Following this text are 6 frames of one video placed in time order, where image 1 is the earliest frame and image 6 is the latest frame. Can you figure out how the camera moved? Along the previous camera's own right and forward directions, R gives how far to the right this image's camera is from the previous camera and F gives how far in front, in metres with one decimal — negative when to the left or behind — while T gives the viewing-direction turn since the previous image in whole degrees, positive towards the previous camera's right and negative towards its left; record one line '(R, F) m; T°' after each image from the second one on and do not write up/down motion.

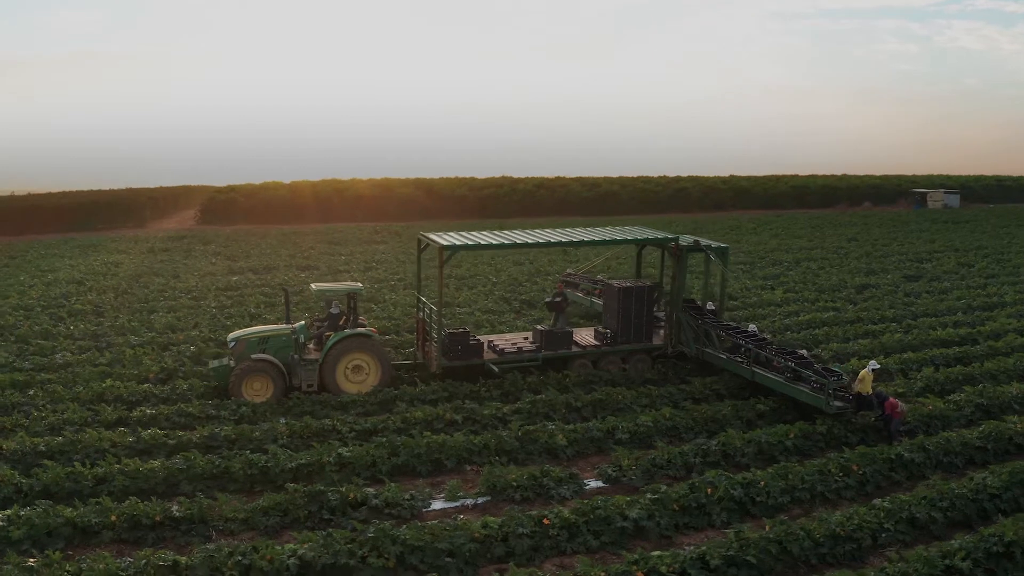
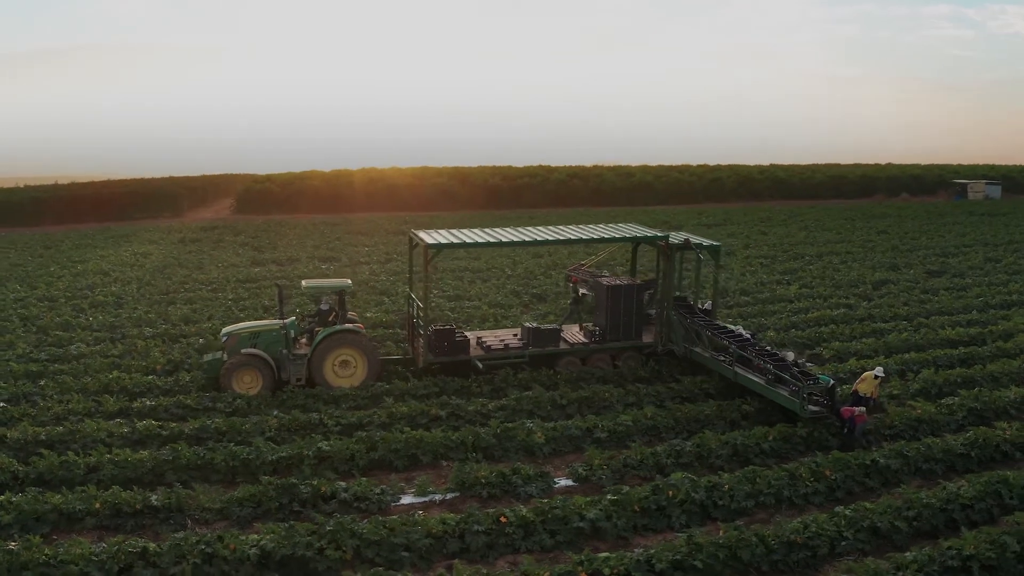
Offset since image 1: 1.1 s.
(+0.8, -0.1) m; -3°
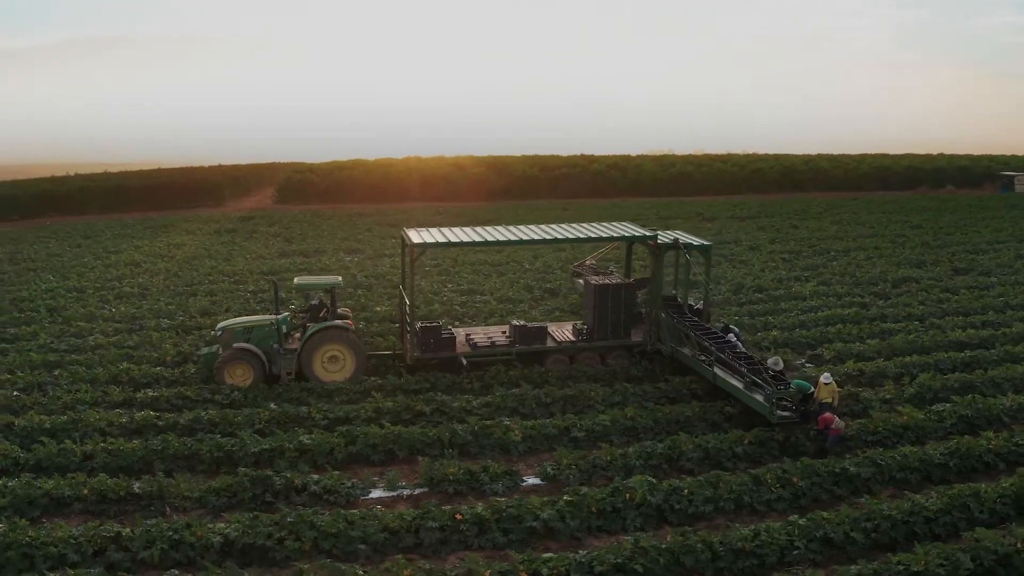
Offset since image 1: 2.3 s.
(+0.9, -0.1) m; -4°
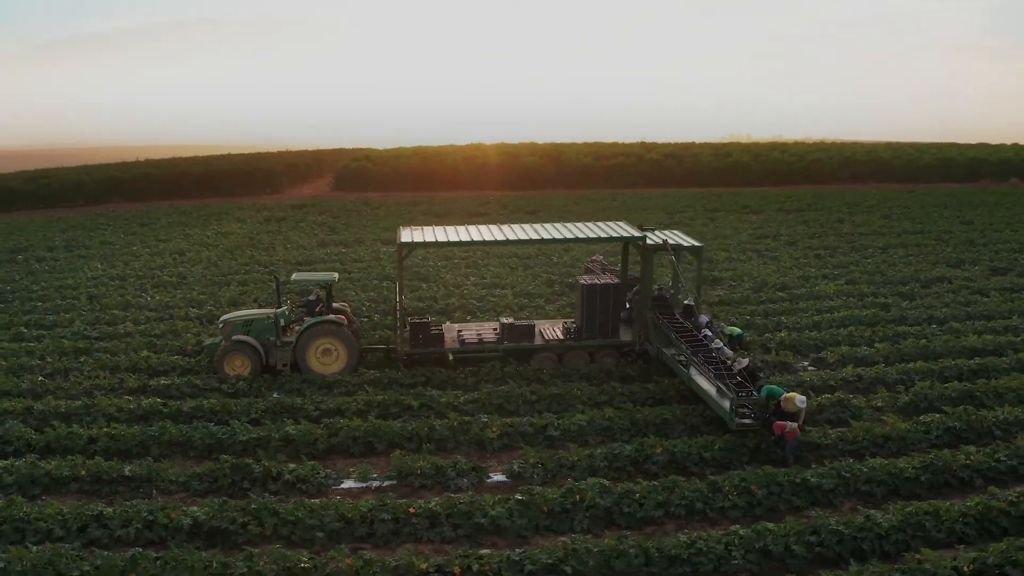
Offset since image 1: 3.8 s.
(+1.2, -0.1) m; -5°
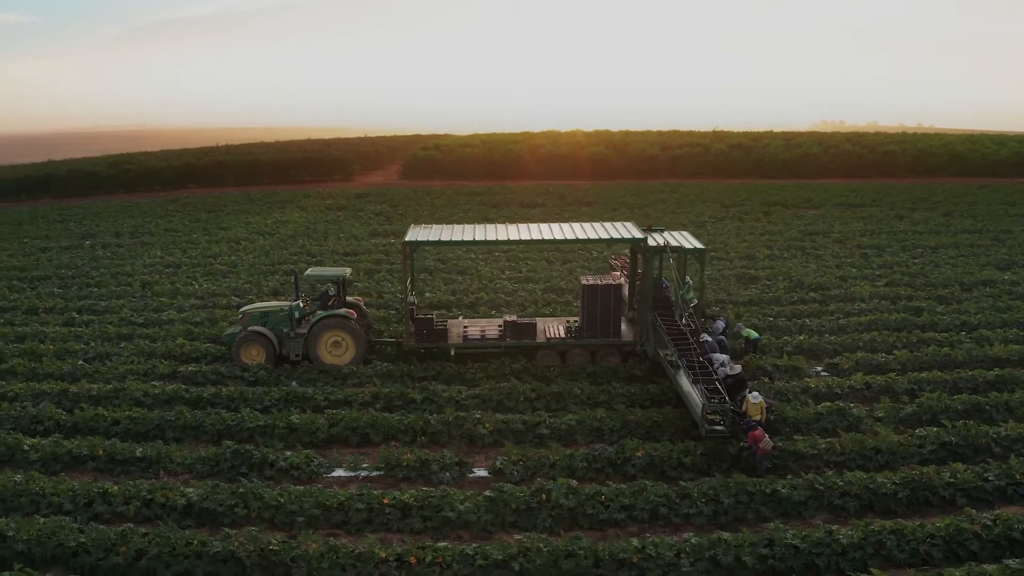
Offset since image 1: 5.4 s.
(+1.1, -0.2) m; -6°
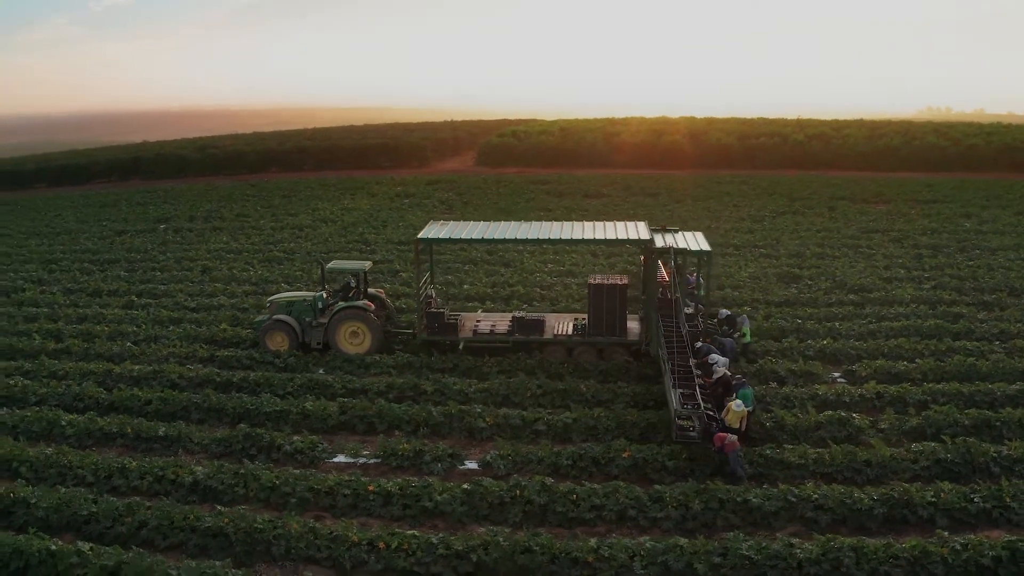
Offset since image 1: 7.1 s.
(+1.1, -0.2) m; -6°
